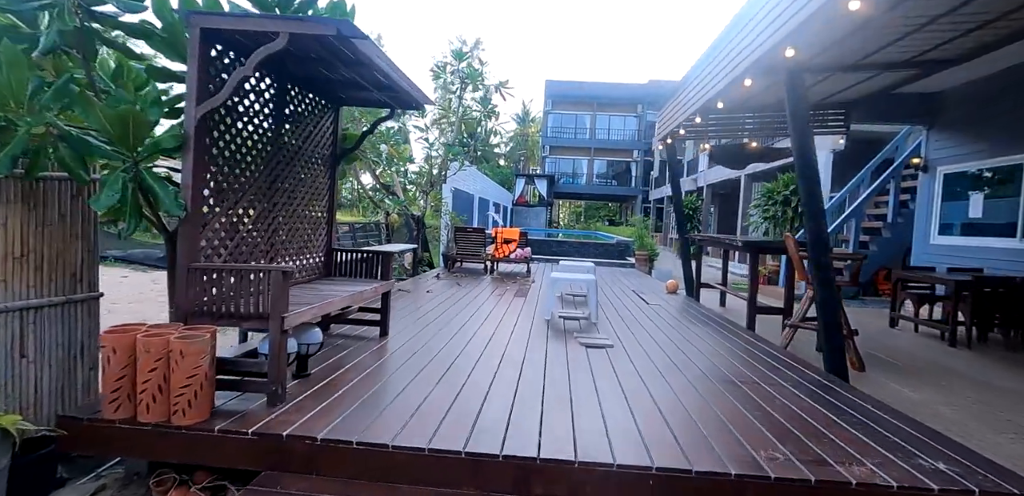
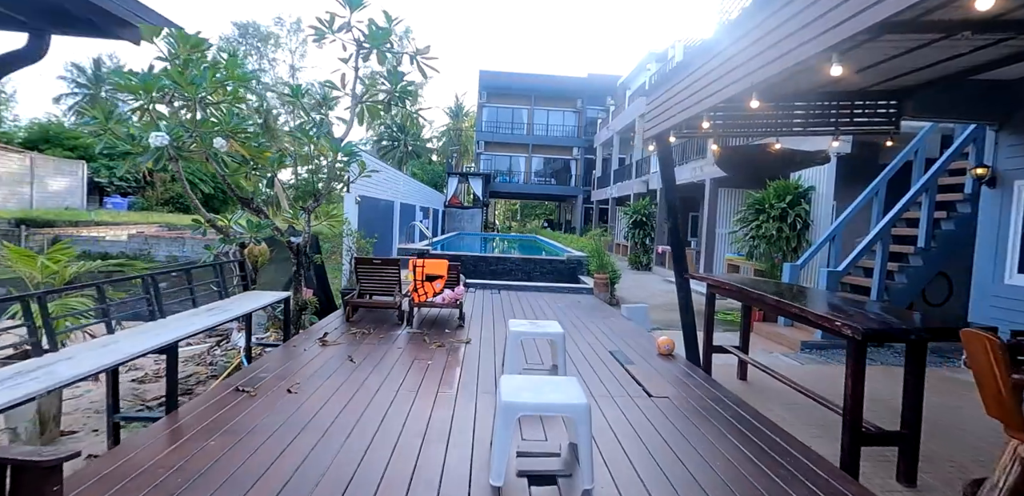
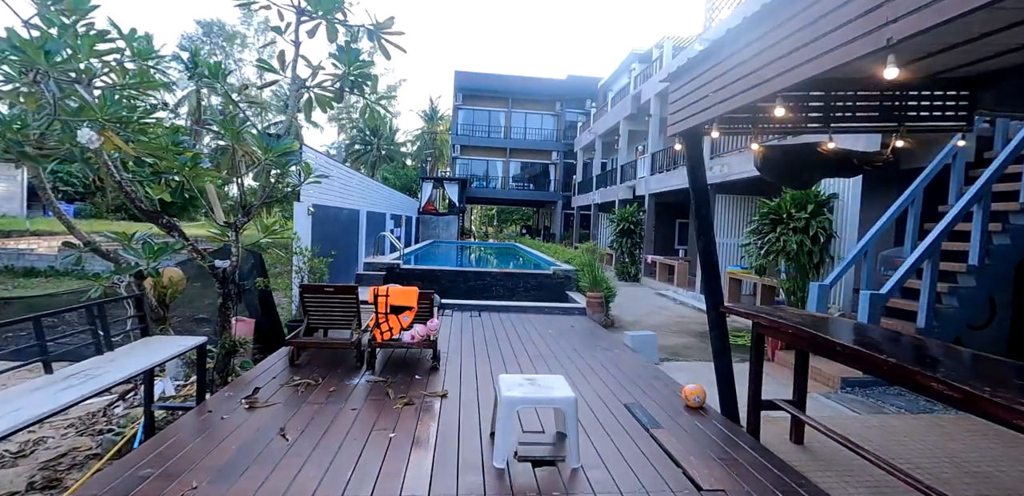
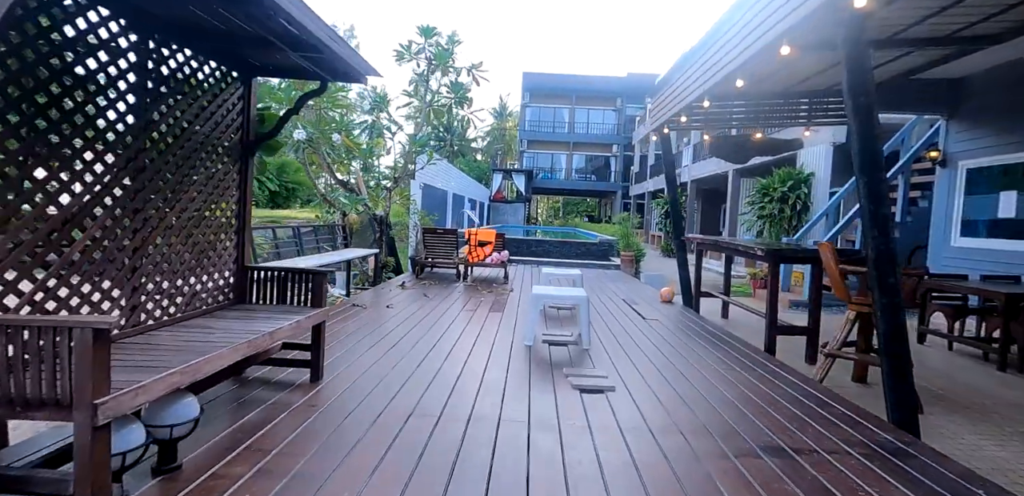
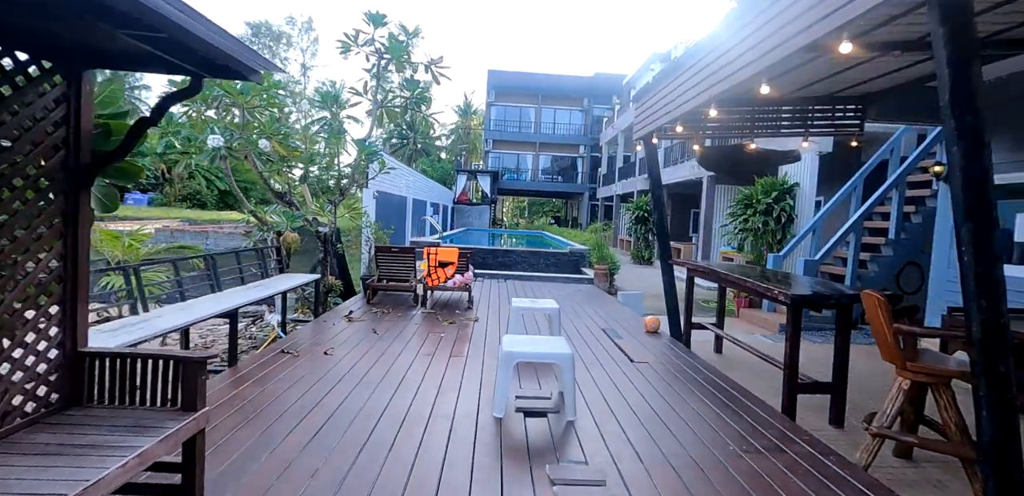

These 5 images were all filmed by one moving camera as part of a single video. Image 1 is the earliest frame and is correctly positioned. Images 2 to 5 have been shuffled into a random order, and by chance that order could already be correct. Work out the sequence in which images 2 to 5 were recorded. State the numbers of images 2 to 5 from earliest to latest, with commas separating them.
4, 5, 2, 3
